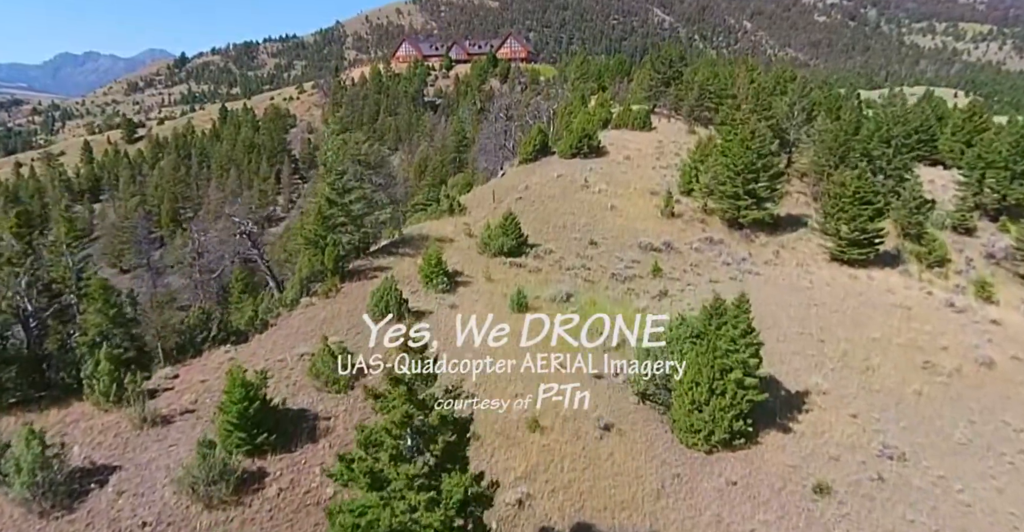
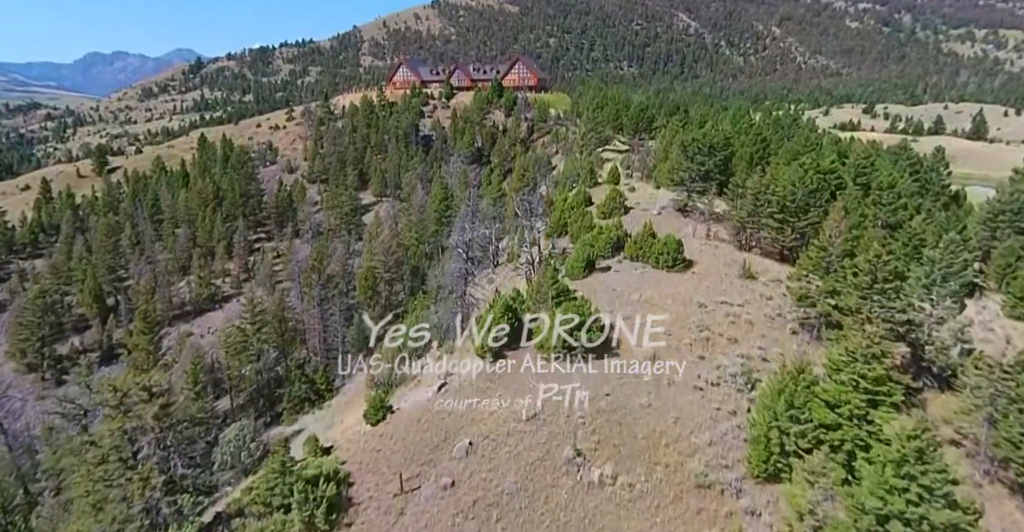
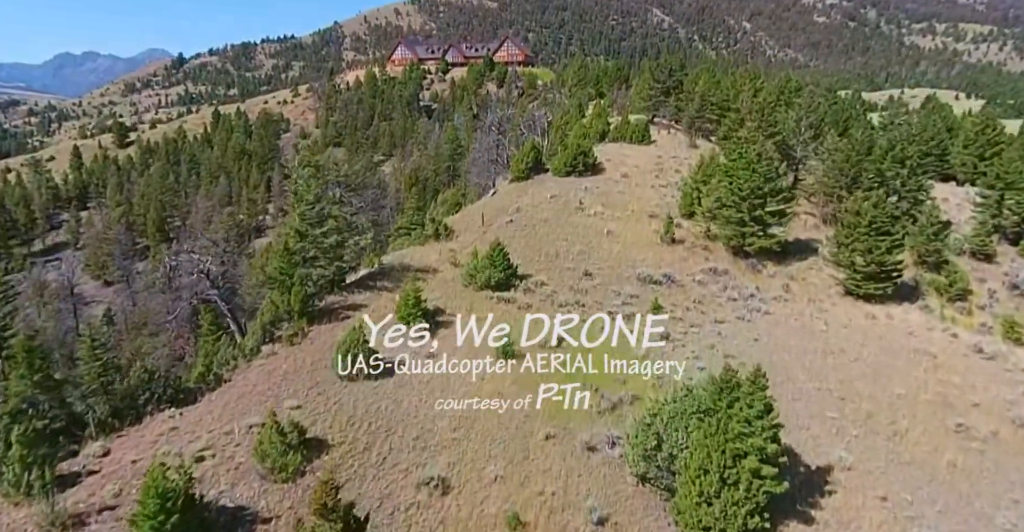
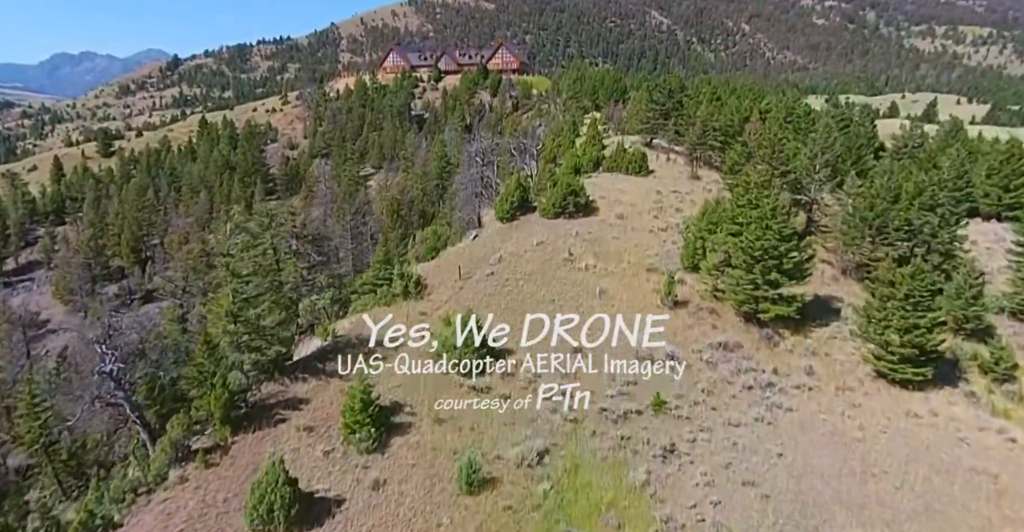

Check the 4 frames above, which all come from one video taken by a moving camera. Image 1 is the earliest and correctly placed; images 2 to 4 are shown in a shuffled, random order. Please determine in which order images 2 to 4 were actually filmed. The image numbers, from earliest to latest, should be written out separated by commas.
3, 4, 2
